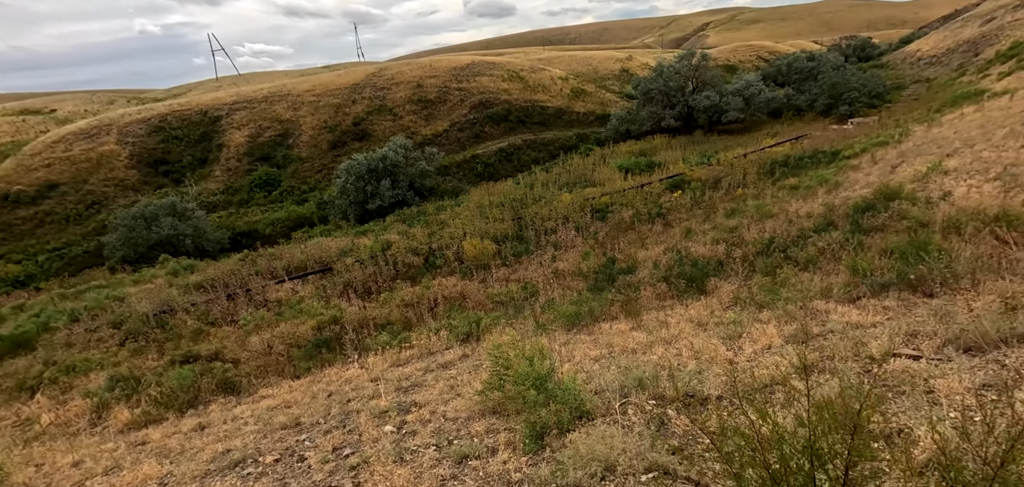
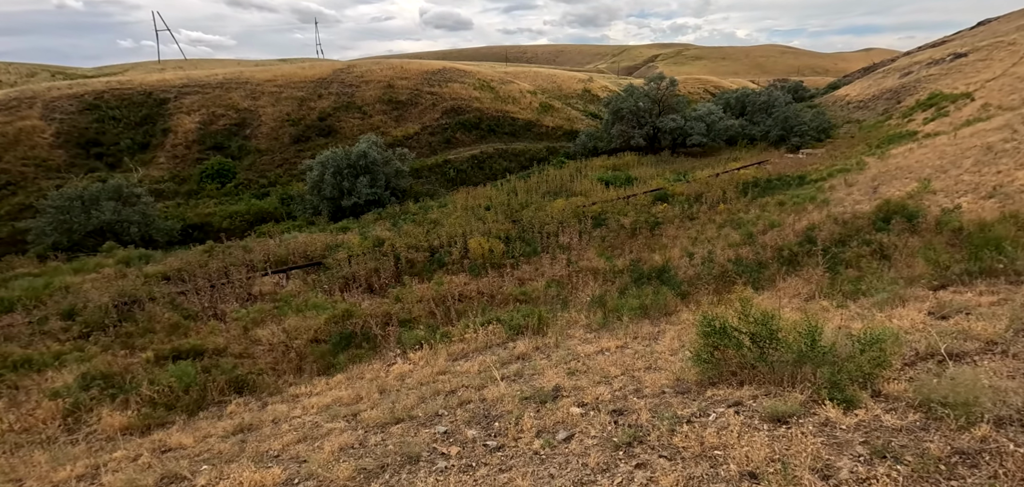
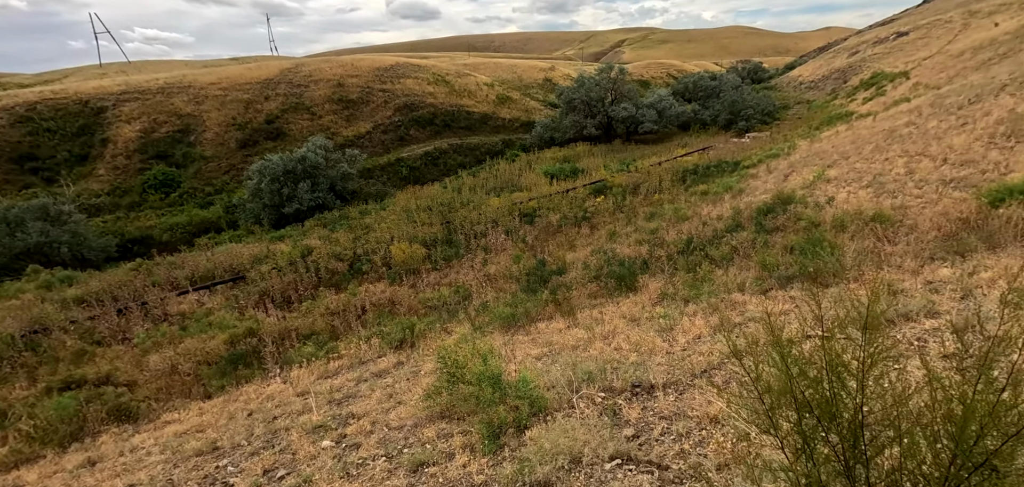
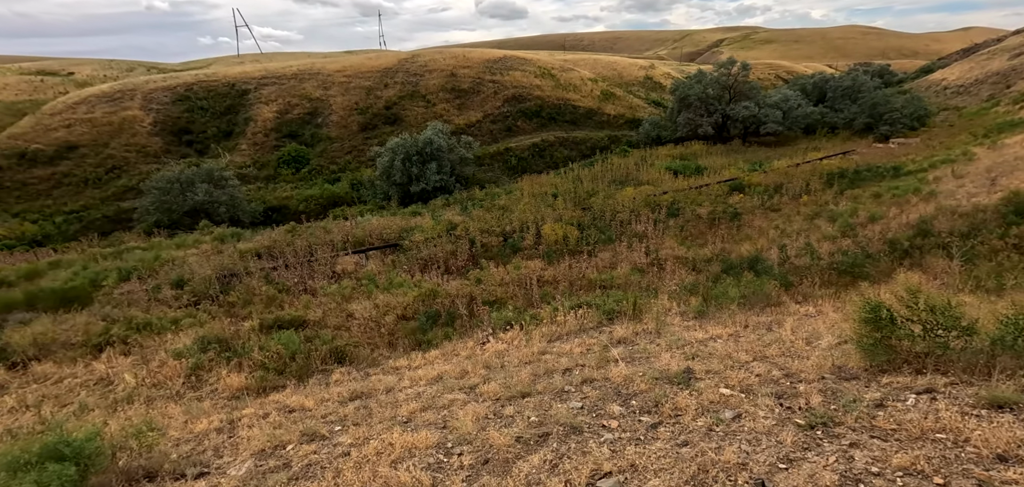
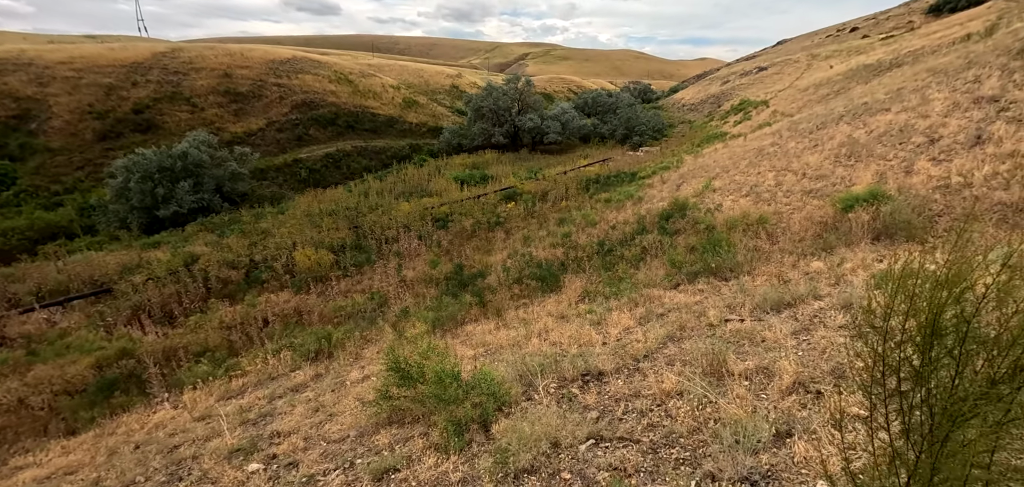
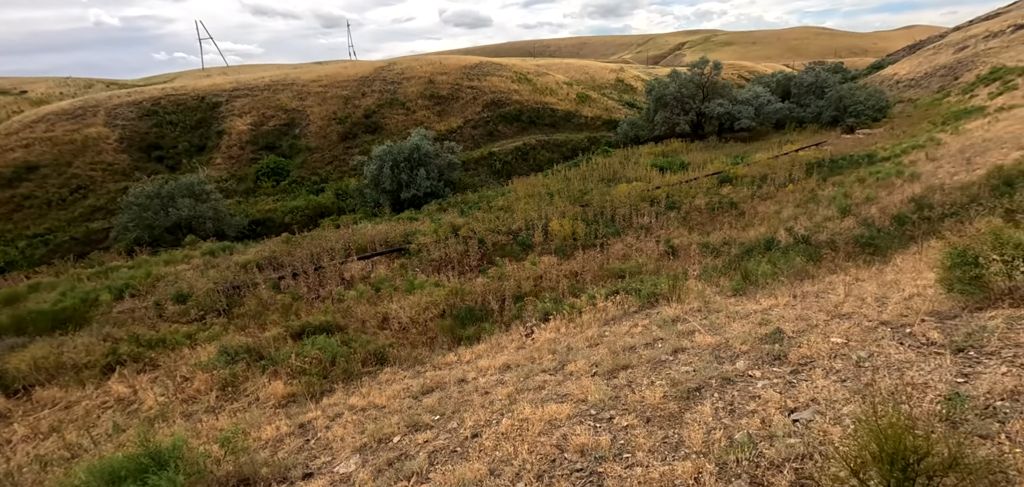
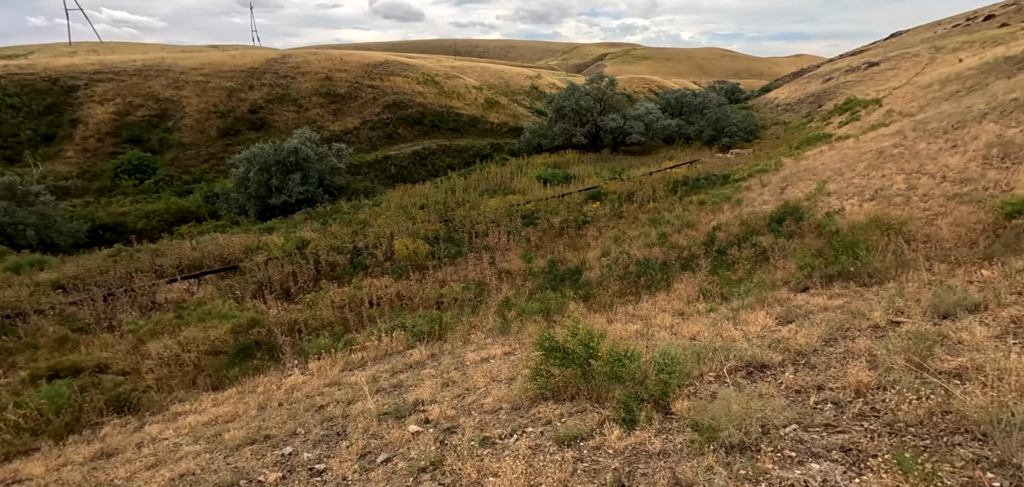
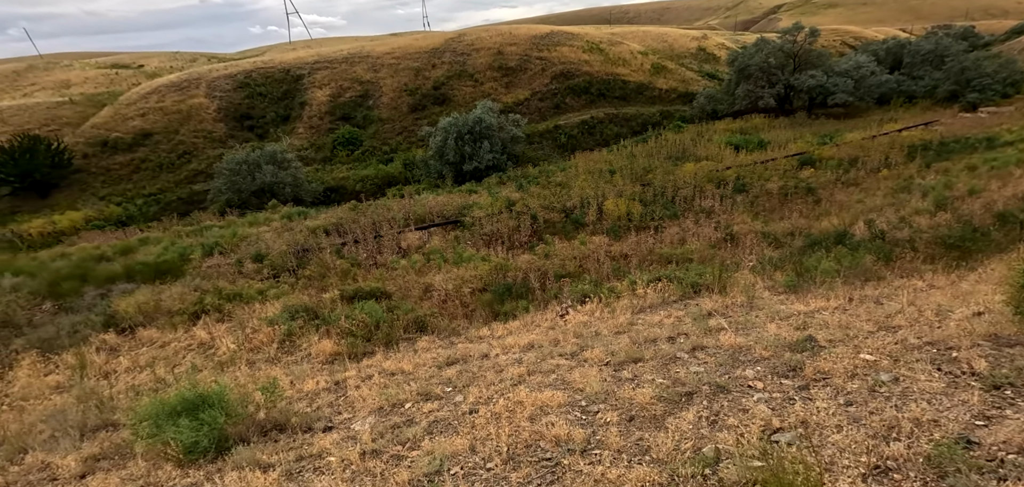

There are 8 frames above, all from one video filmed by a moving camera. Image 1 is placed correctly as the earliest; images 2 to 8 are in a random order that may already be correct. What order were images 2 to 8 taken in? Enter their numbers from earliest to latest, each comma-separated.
3, 5, 7, 2, 4, 8, 6
